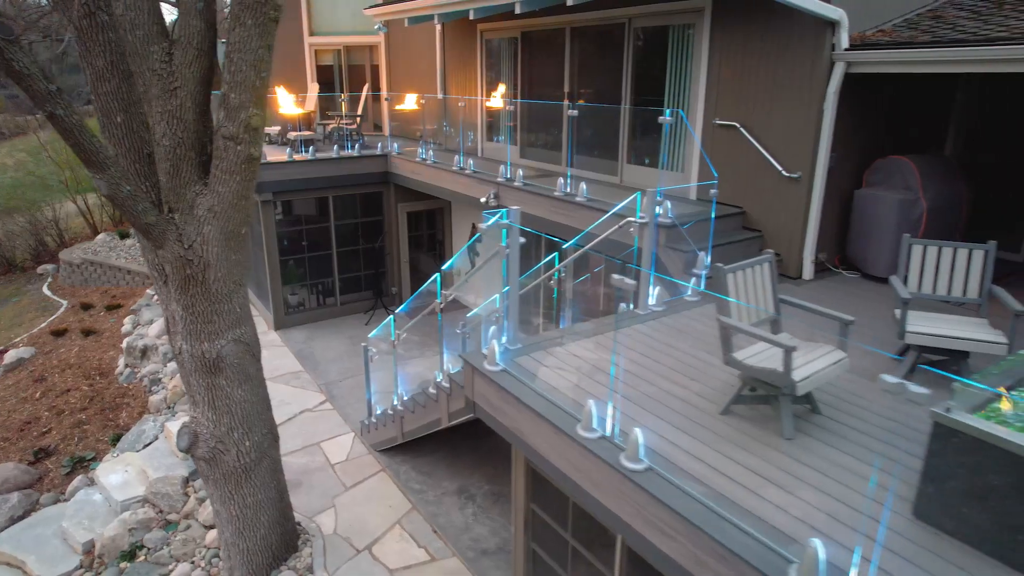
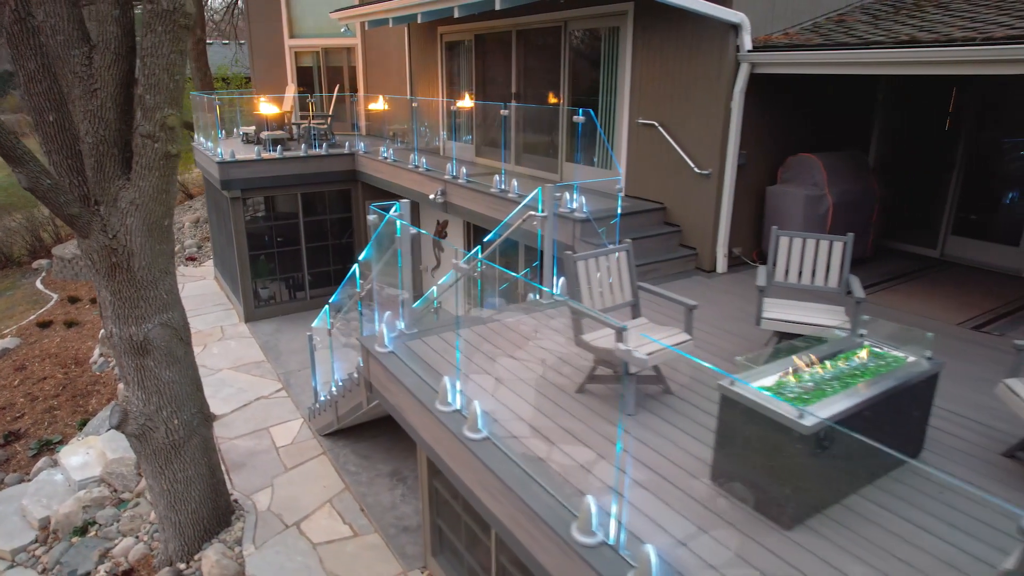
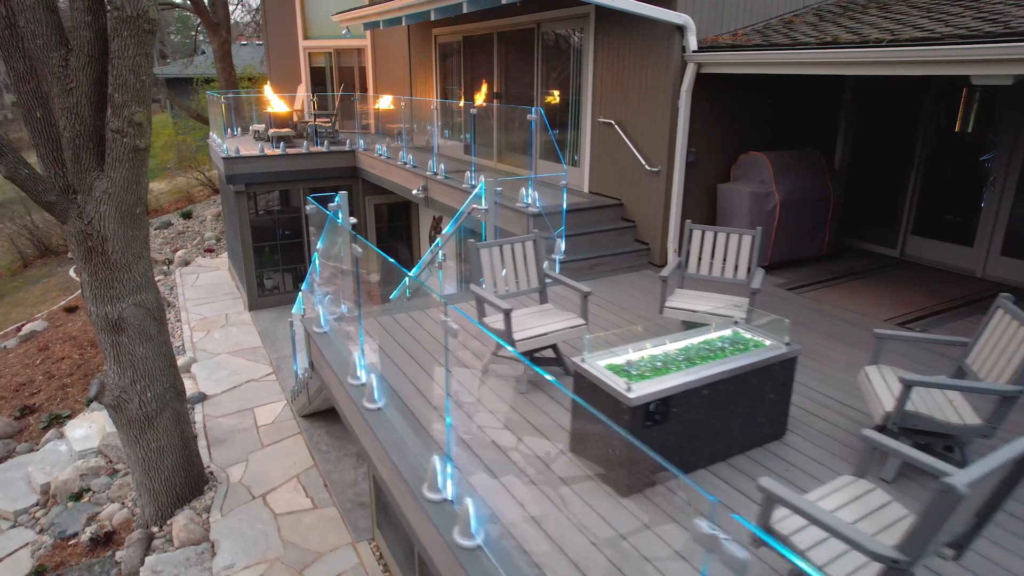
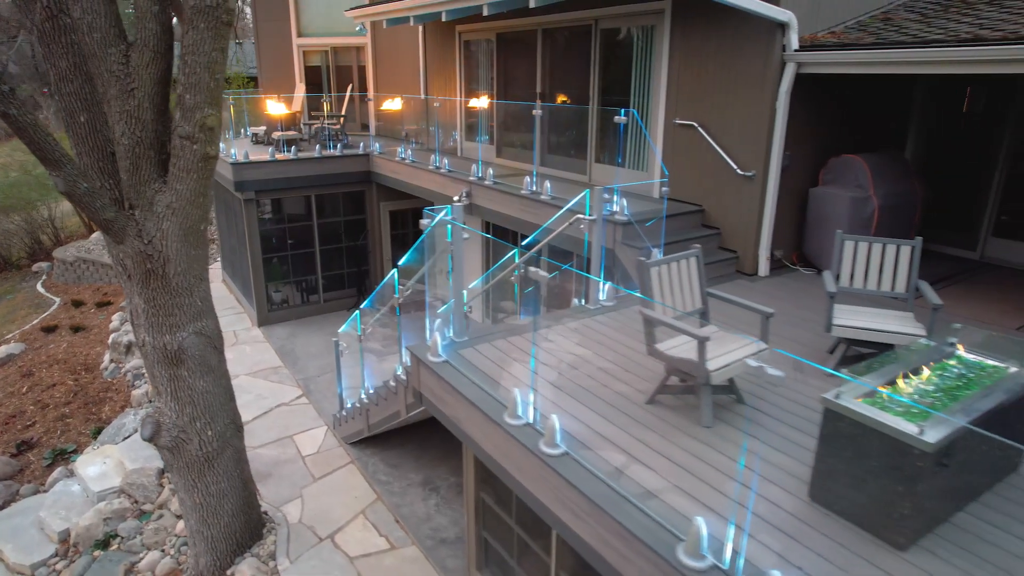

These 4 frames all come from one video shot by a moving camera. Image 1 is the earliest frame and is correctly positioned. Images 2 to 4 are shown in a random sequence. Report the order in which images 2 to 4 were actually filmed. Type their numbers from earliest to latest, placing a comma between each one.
4, 2, 3
